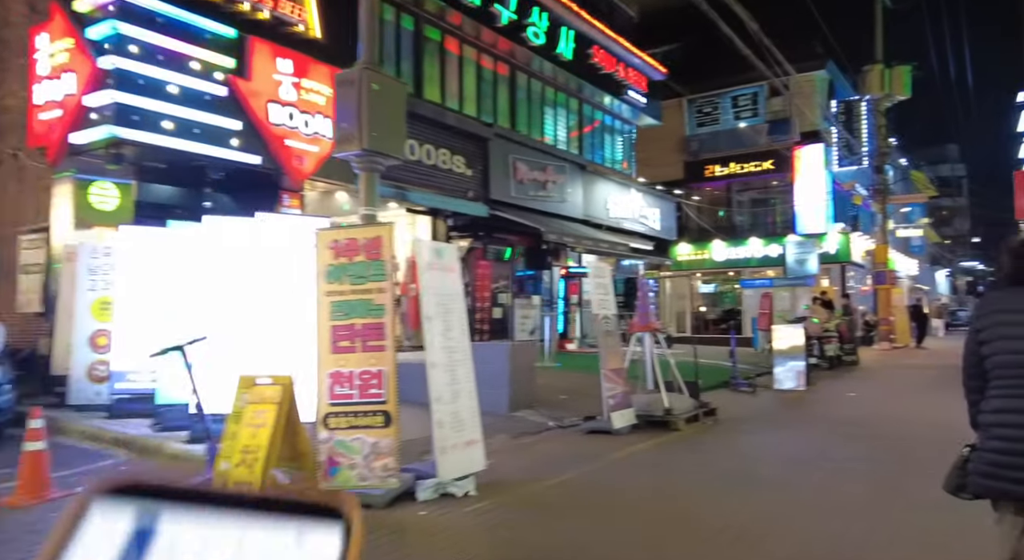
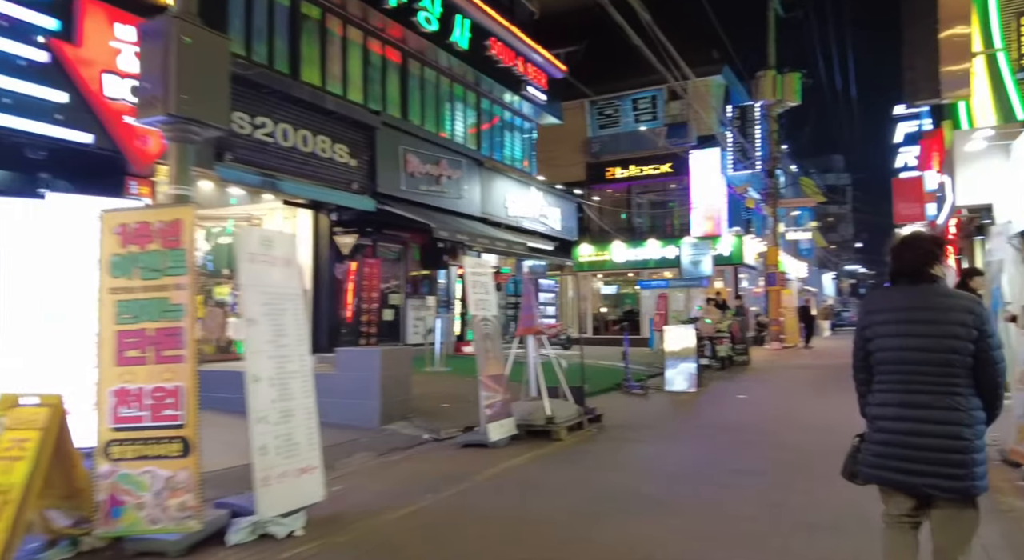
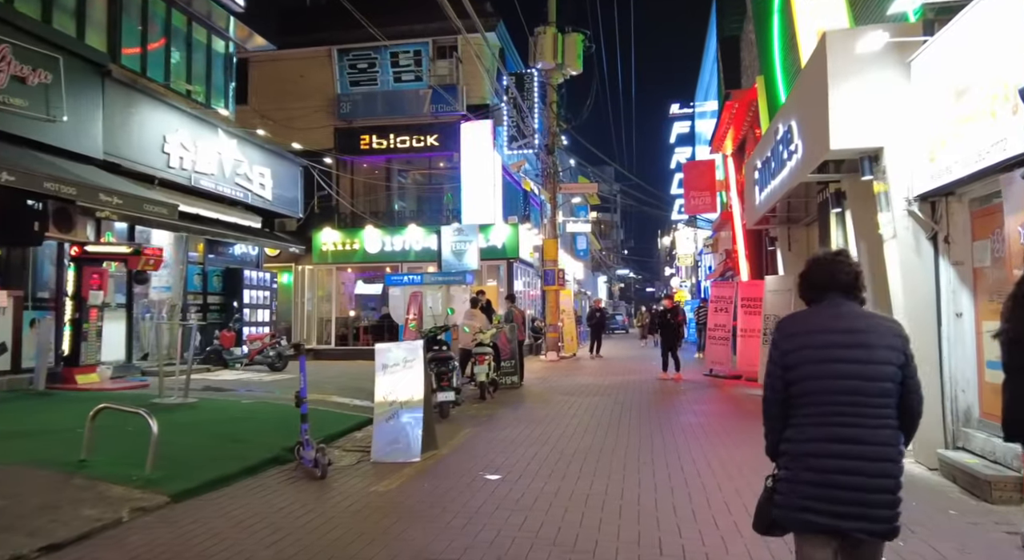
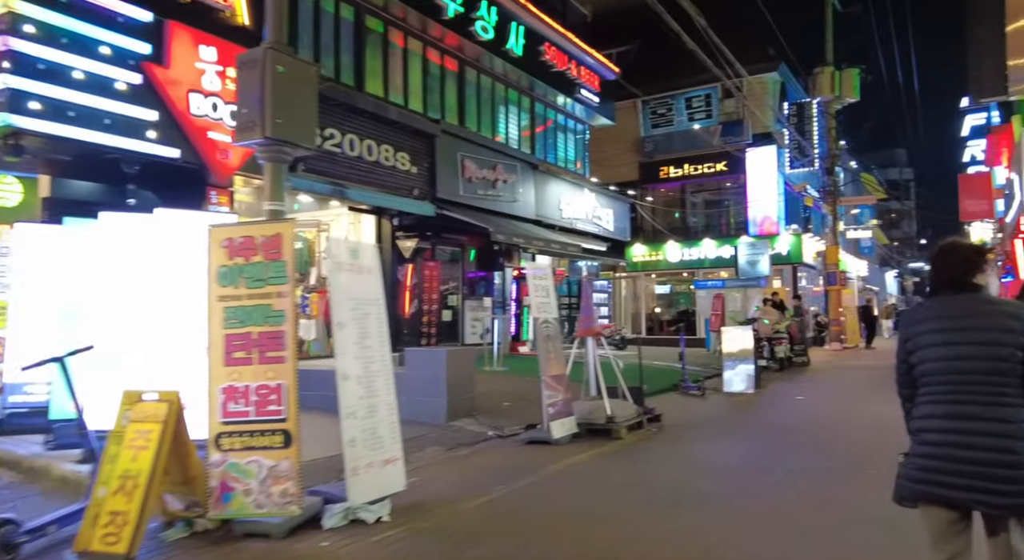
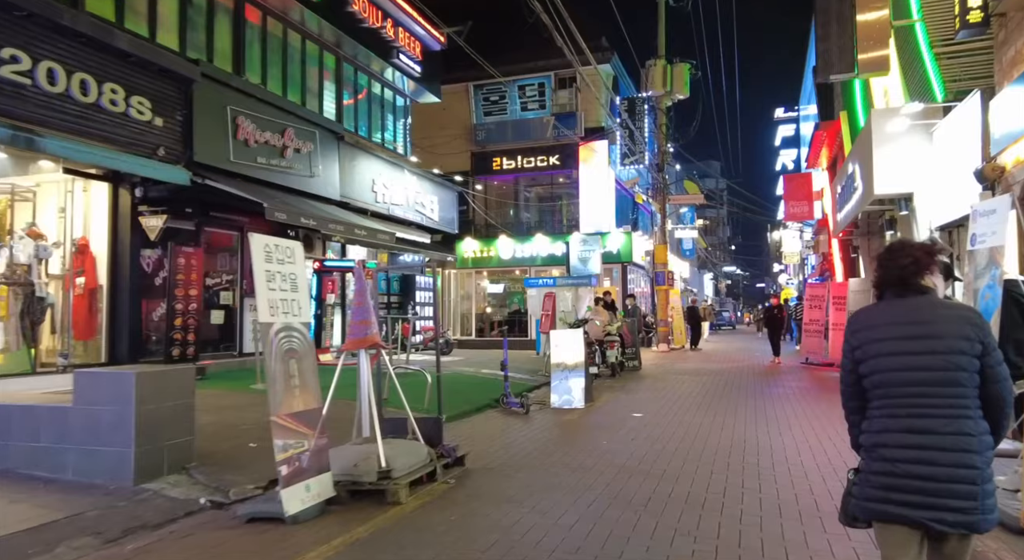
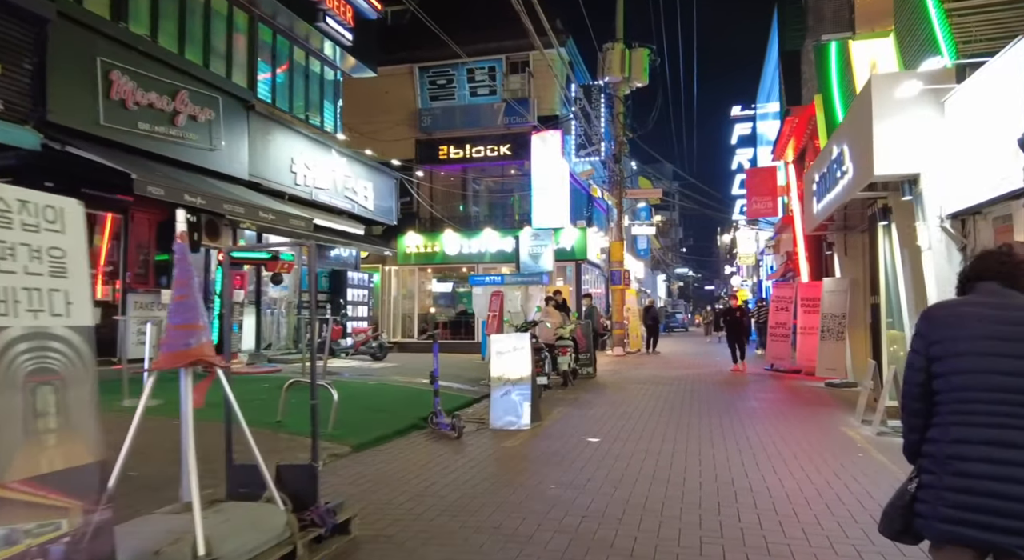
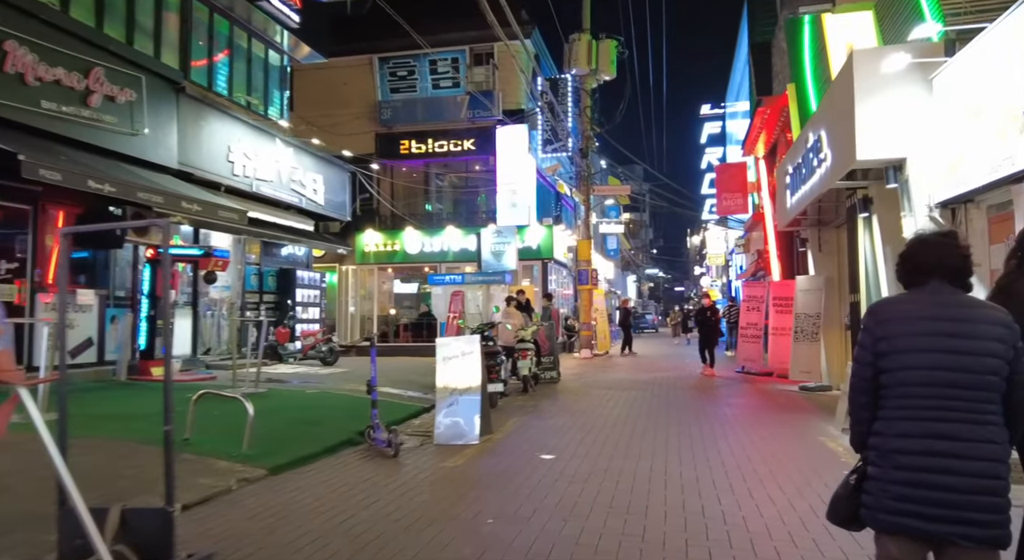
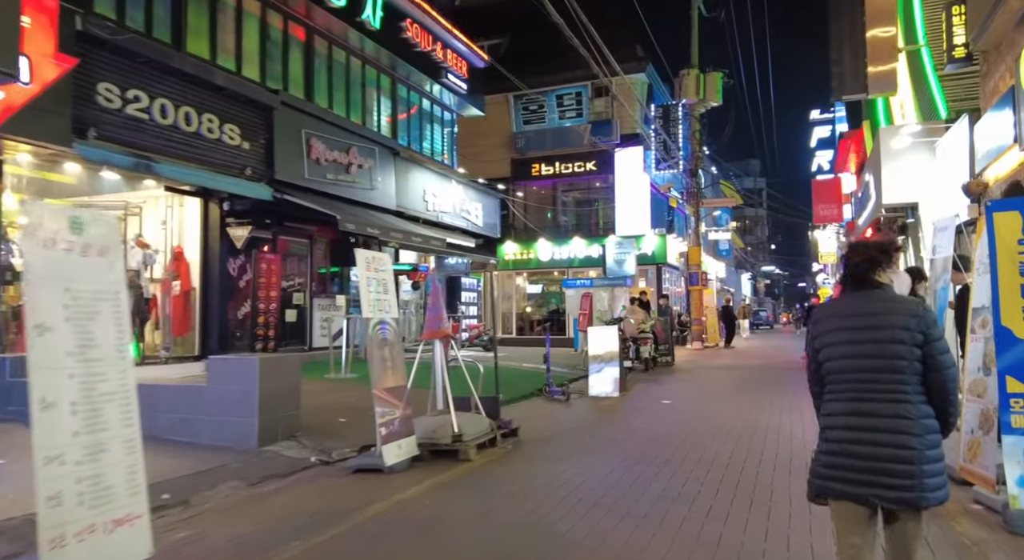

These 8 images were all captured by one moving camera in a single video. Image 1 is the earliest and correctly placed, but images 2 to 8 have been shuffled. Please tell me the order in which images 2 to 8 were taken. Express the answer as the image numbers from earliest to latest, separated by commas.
4, 2, 8, 5, 6, 7, 3
